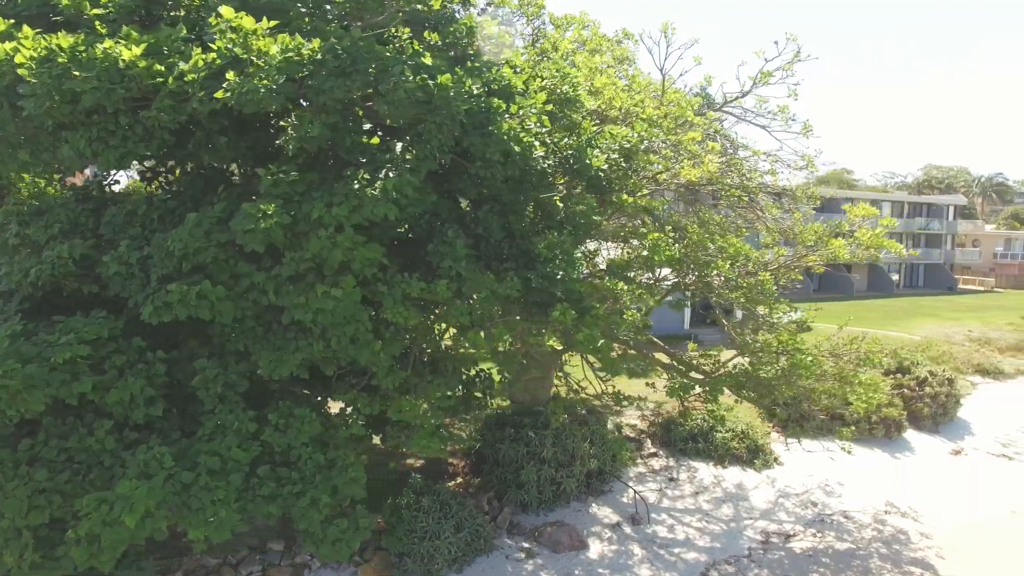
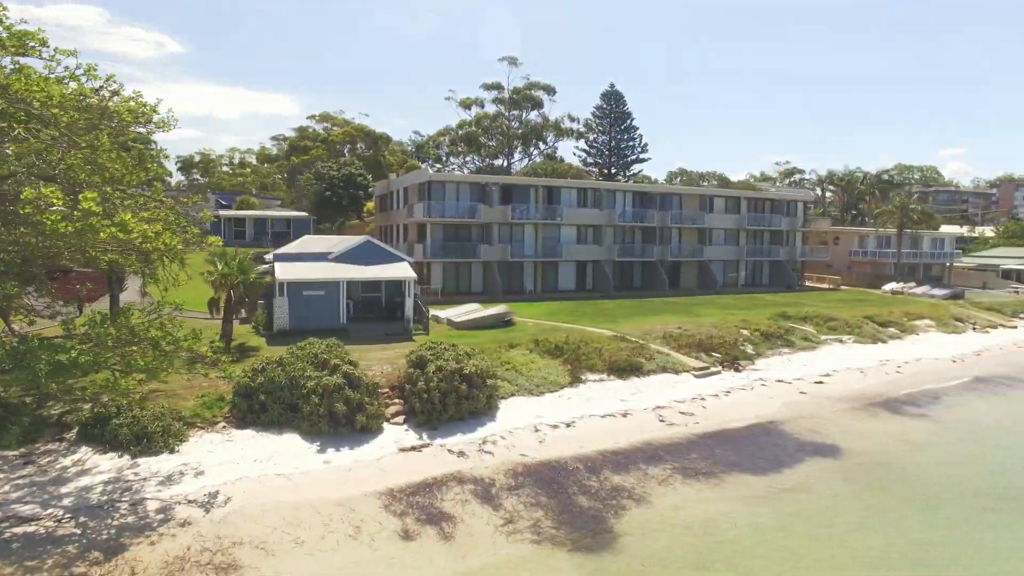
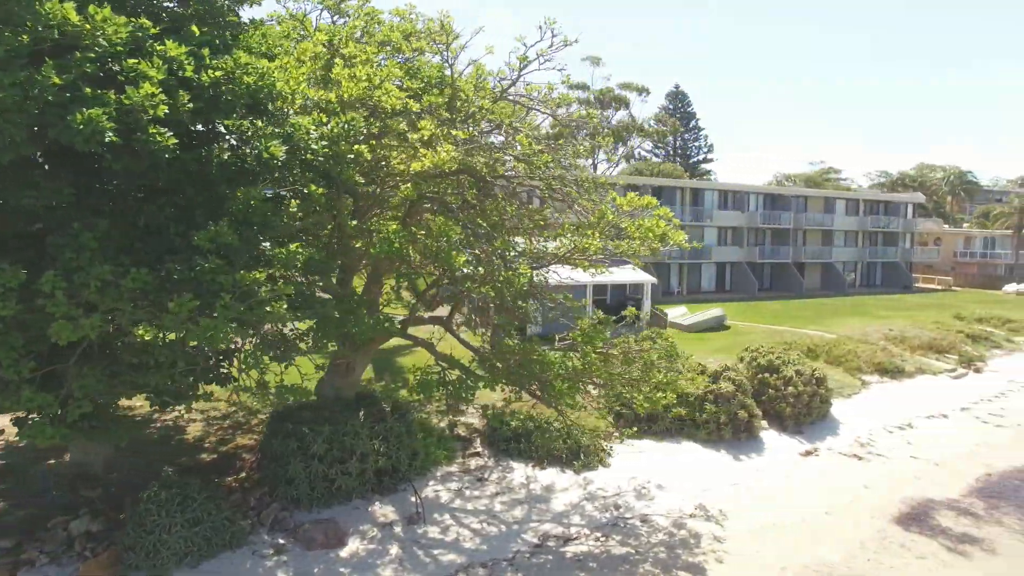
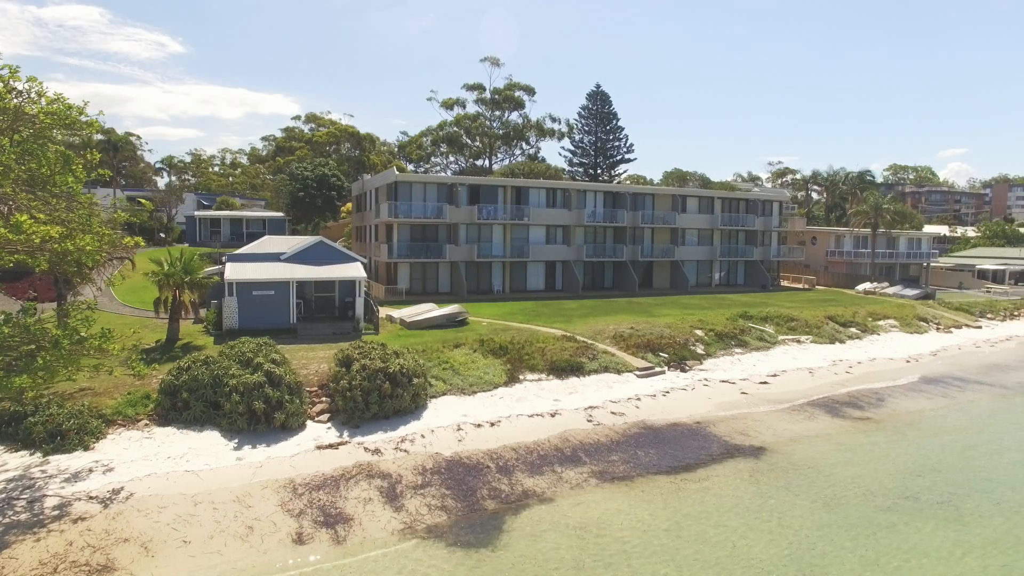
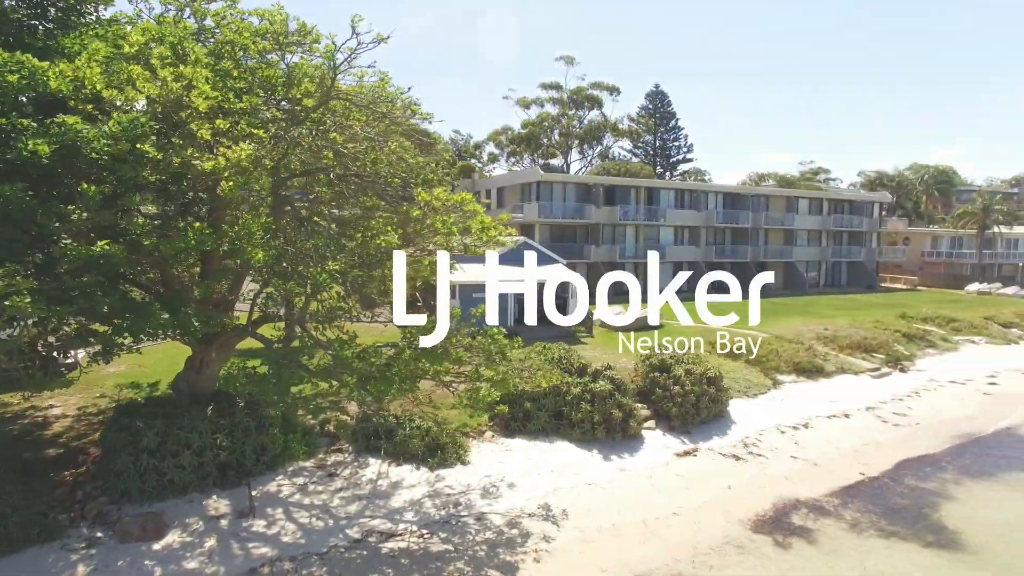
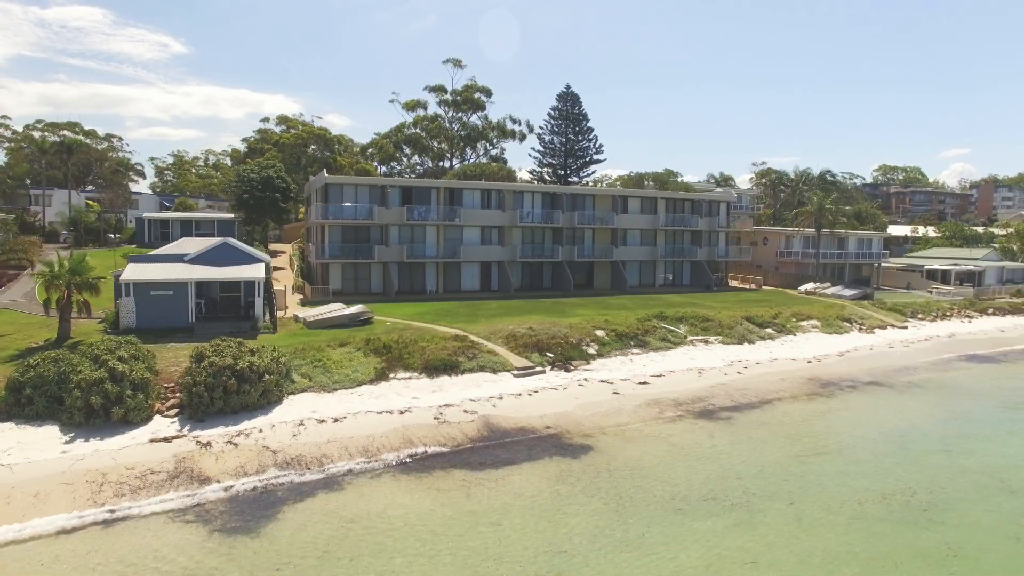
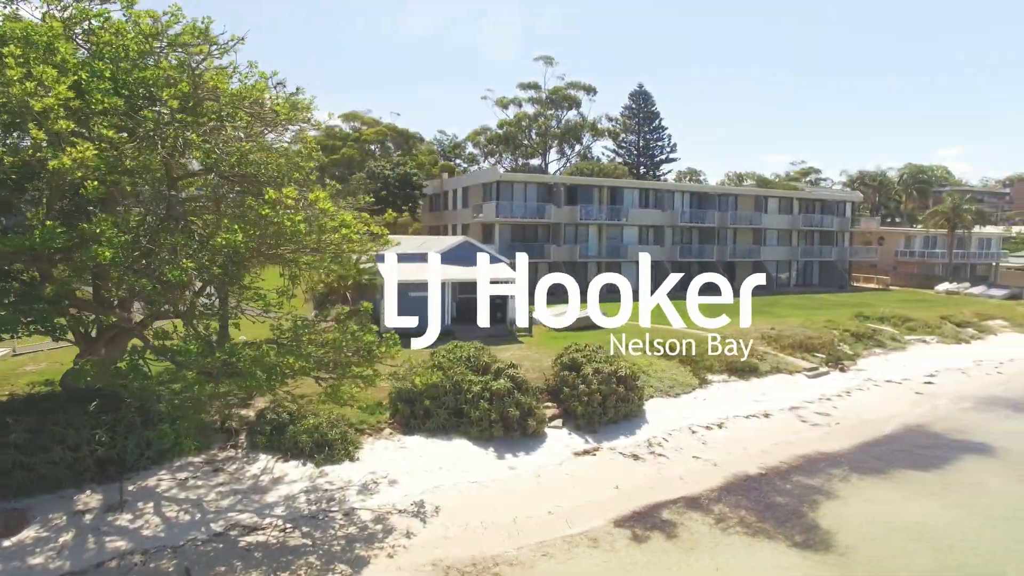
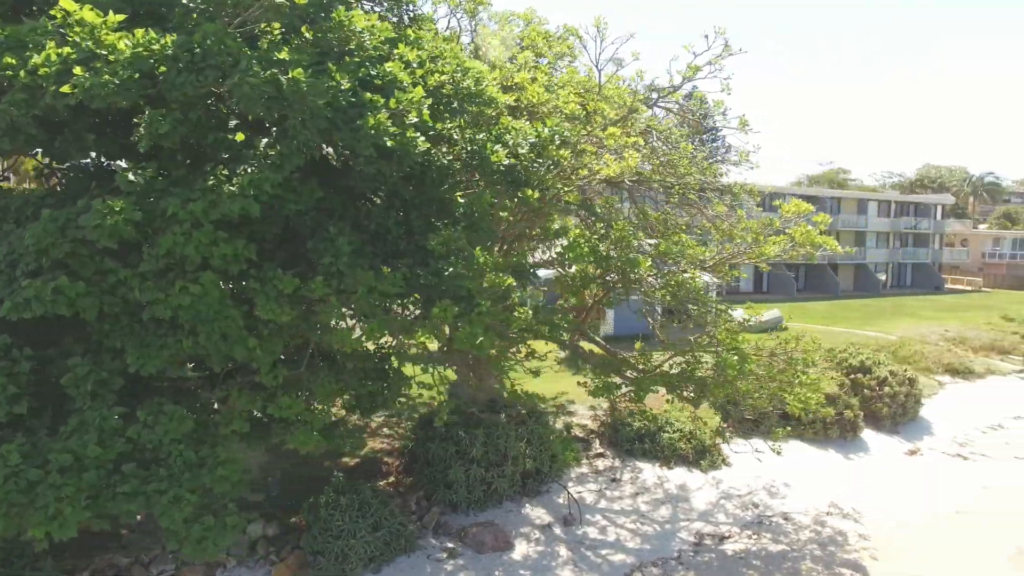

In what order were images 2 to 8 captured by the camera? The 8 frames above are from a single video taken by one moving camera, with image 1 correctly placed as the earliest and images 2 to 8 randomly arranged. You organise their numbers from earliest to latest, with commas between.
8, 3, 5, 7, 2, 4, 6
